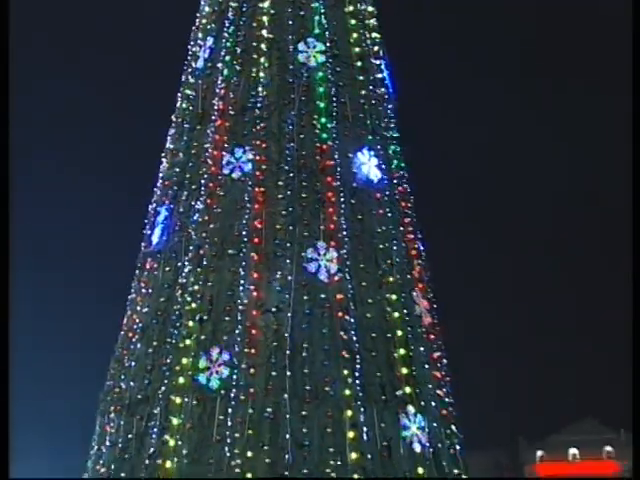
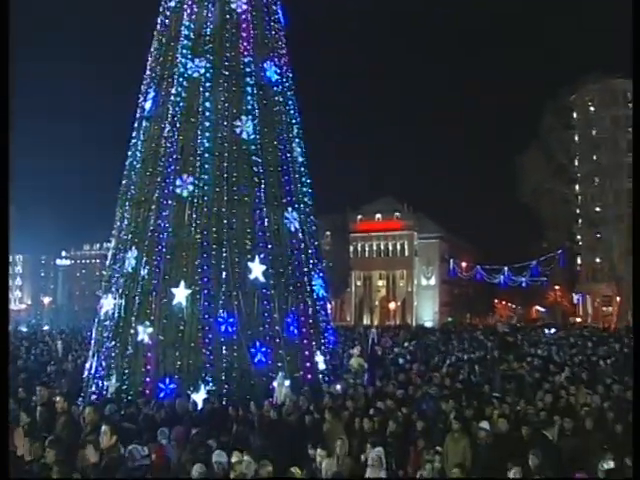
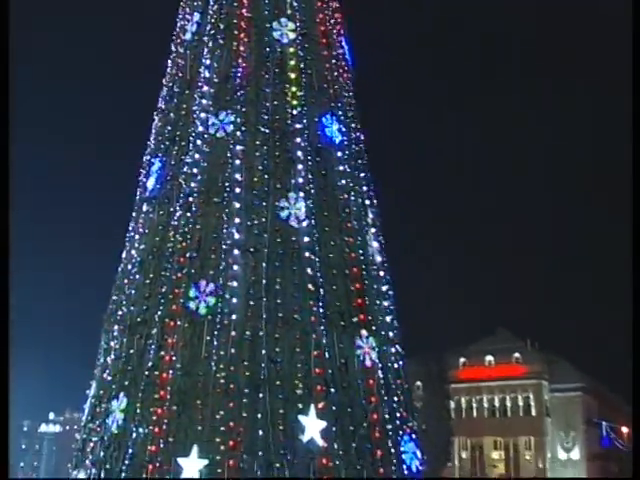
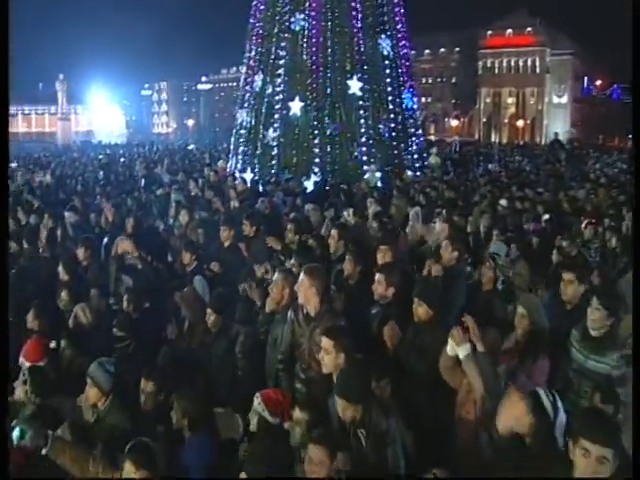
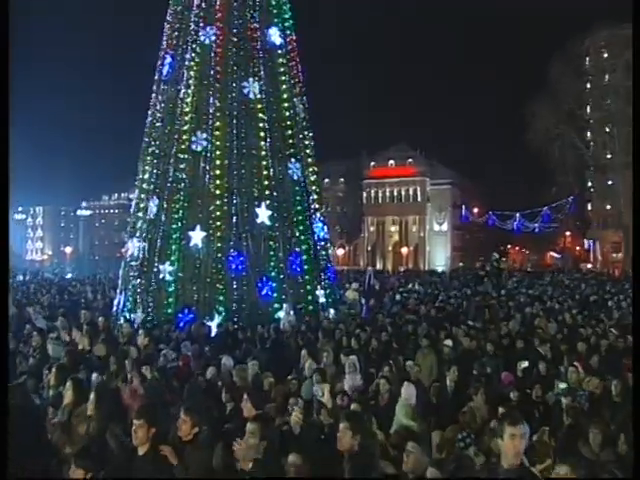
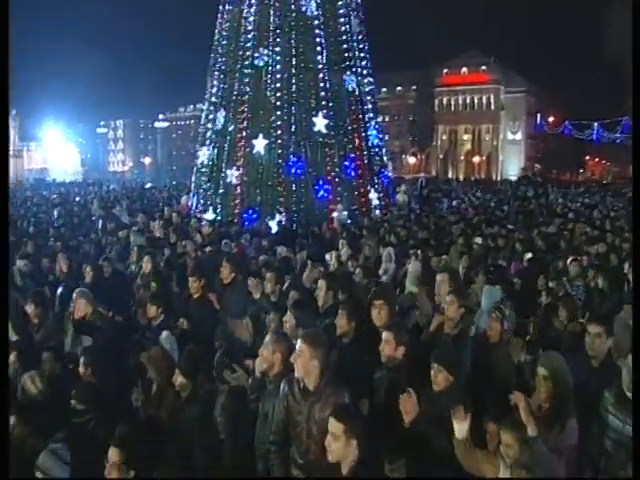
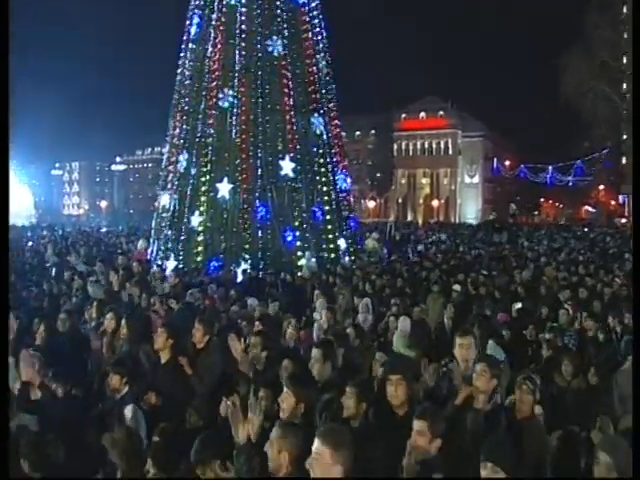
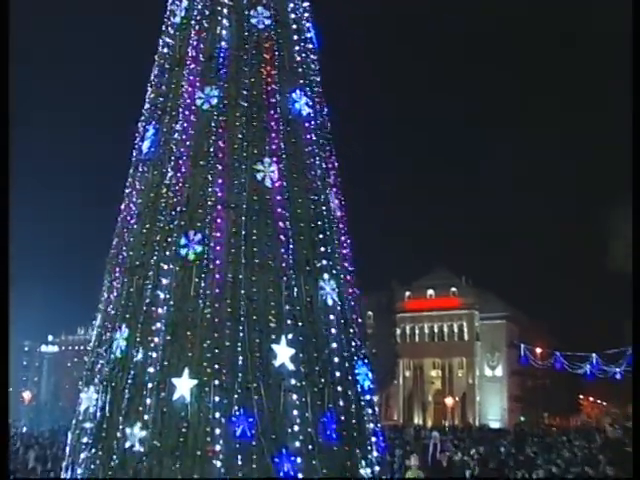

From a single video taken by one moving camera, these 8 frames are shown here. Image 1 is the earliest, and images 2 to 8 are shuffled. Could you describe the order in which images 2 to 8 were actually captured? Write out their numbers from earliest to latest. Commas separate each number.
3, 8, 2, 5, 7, 6, 4
